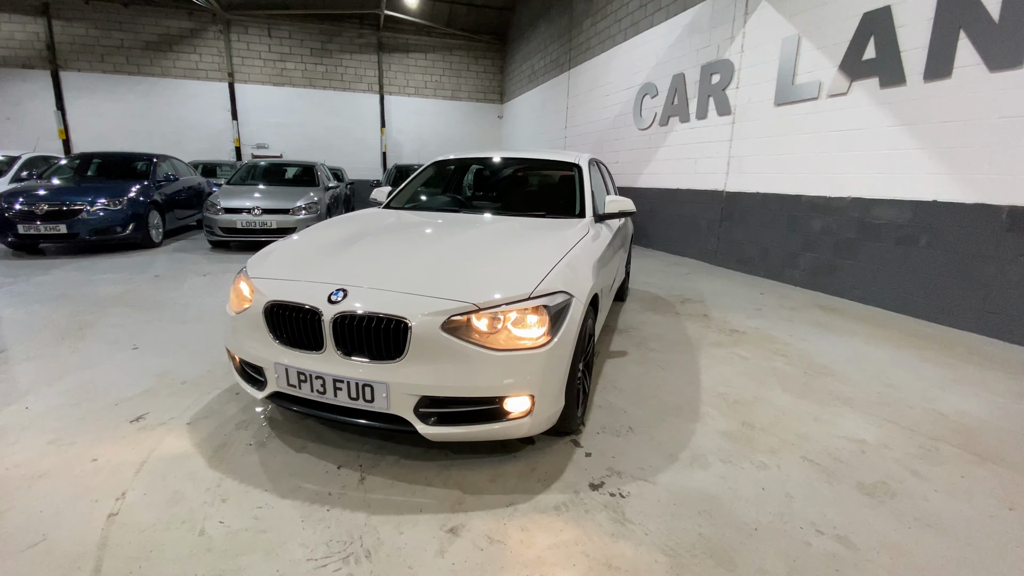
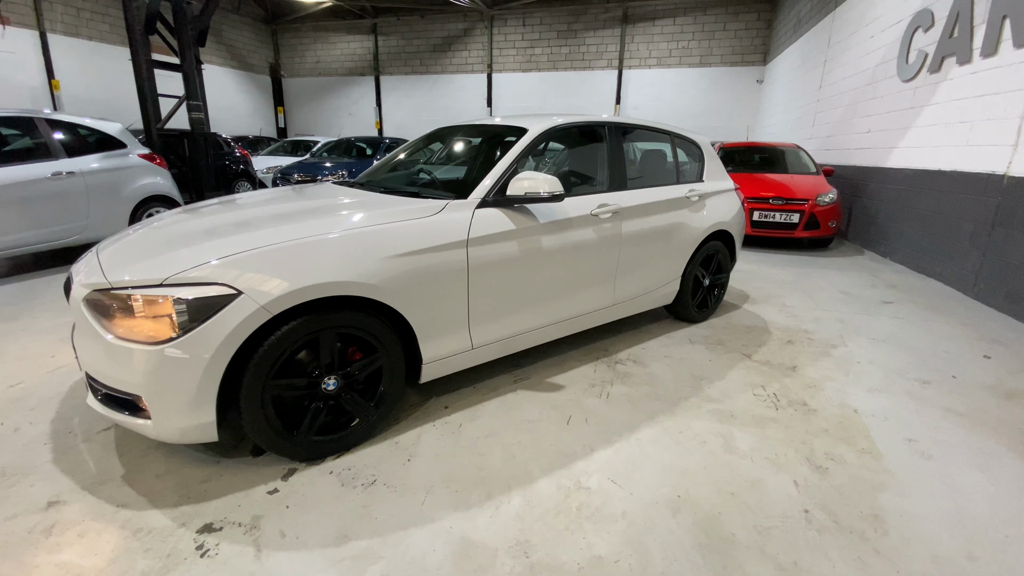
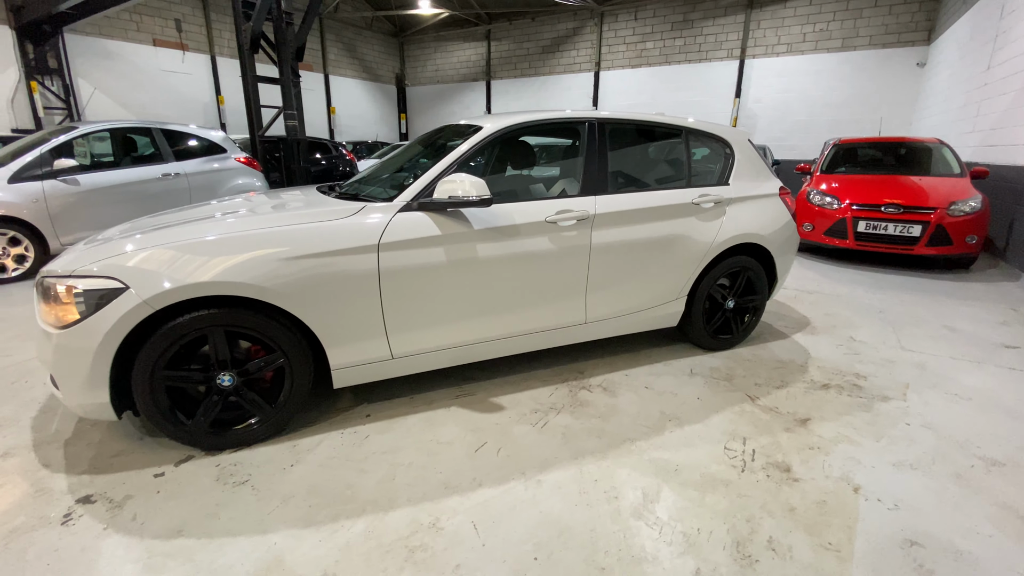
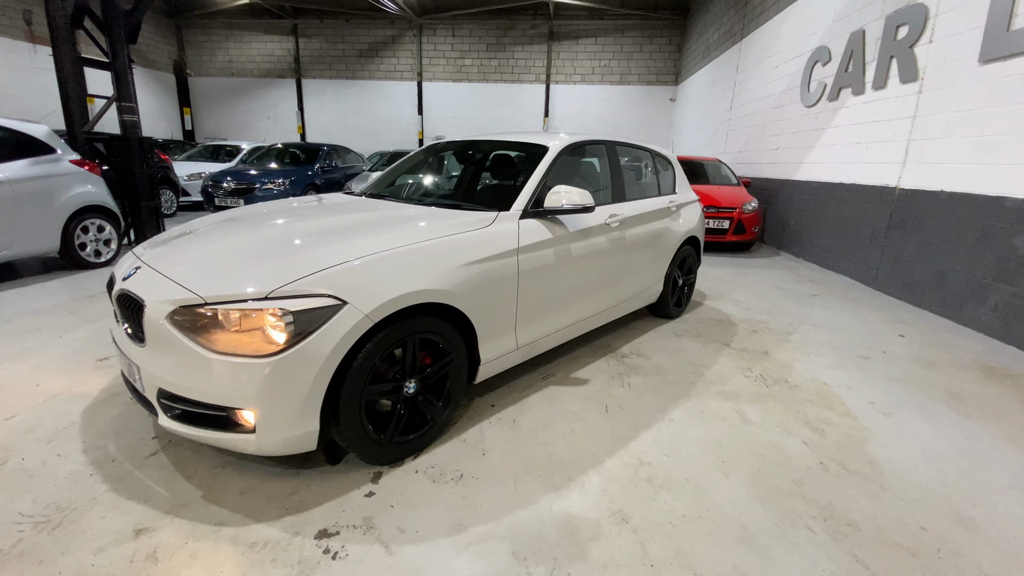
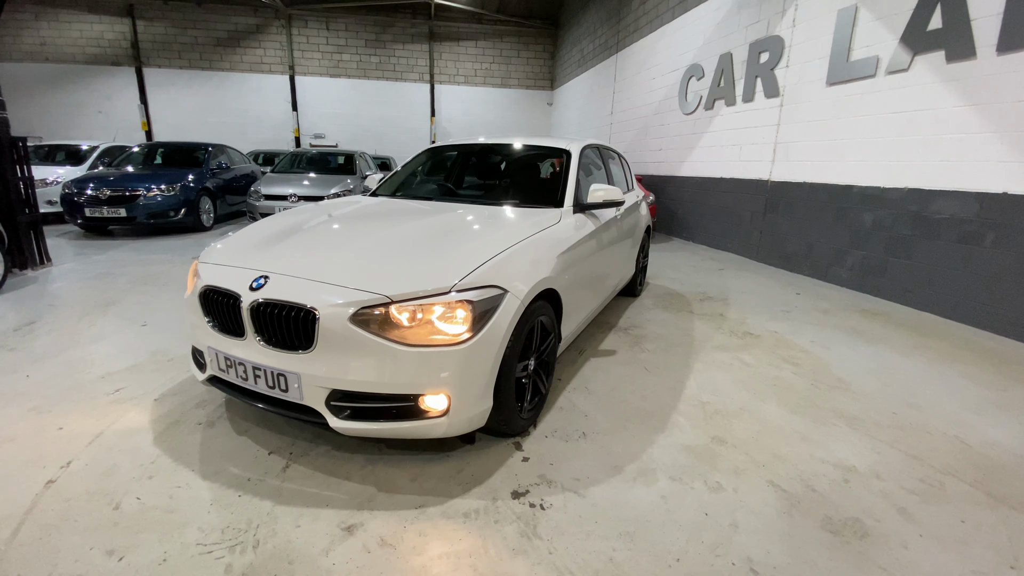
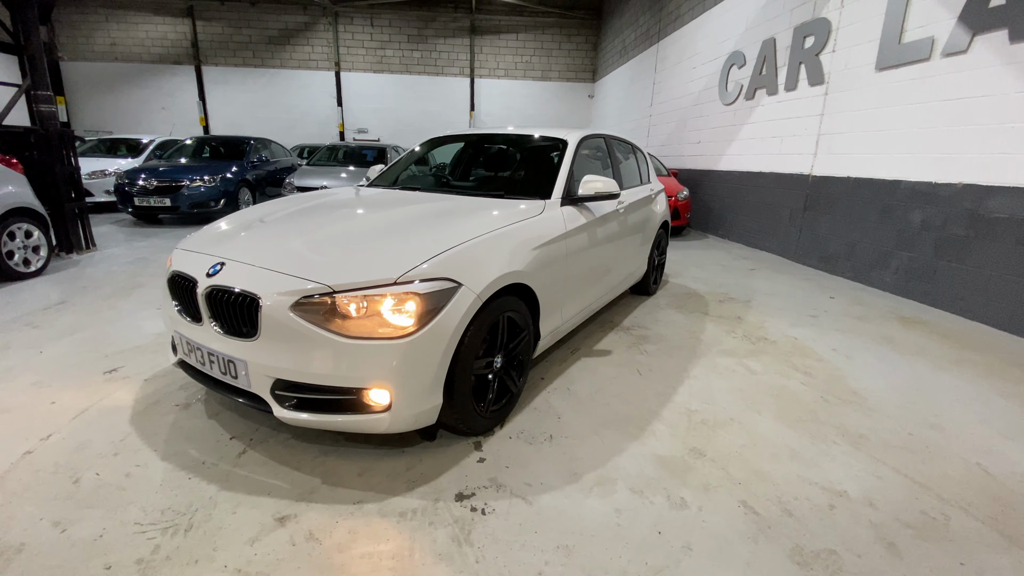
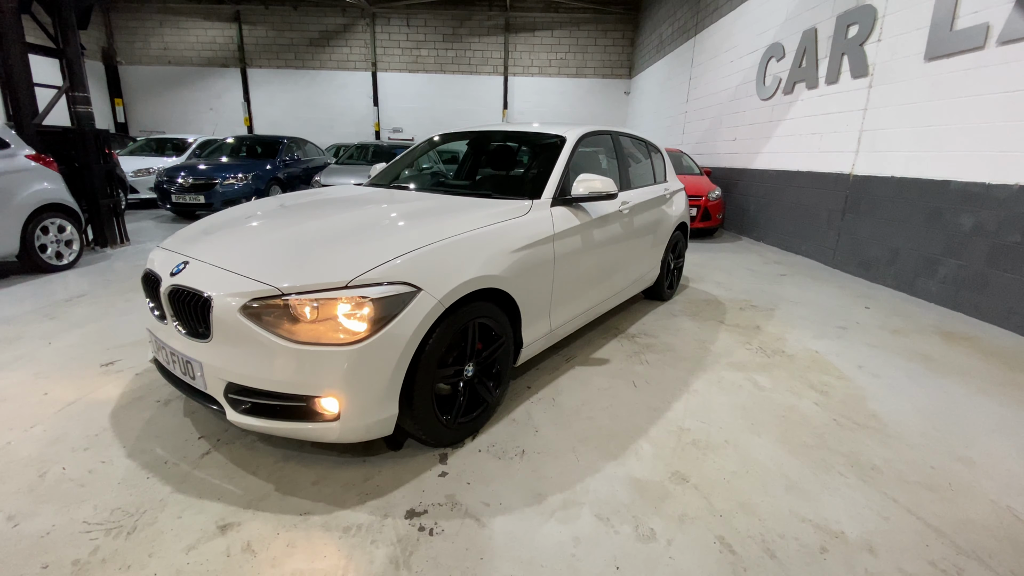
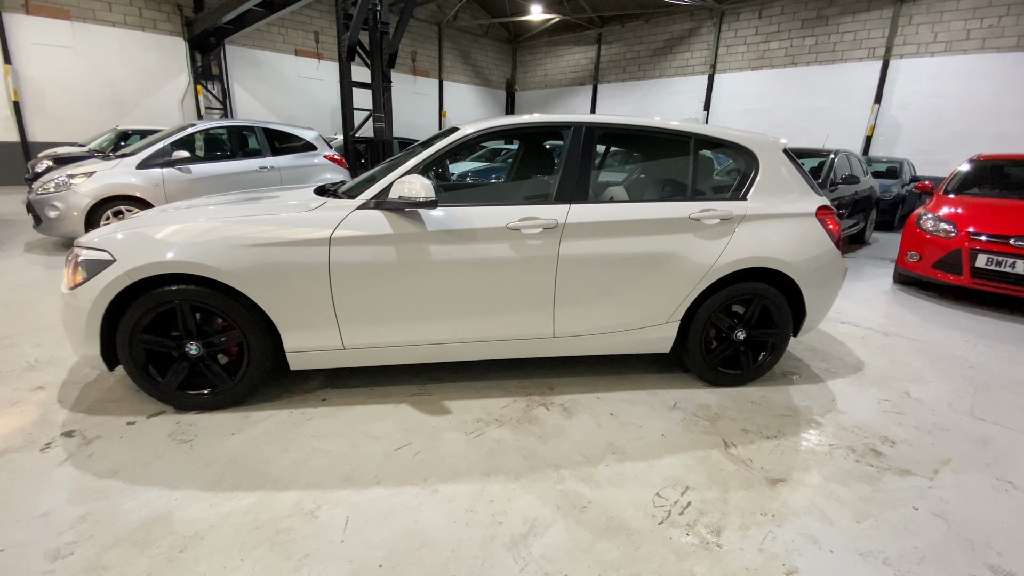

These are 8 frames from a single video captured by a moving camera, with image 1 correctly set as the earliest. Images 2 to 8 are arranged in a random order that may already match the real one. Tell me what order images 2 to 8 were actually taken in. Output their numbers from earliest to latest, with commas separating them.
5, 6, 7, 4, 2, 3, 8
